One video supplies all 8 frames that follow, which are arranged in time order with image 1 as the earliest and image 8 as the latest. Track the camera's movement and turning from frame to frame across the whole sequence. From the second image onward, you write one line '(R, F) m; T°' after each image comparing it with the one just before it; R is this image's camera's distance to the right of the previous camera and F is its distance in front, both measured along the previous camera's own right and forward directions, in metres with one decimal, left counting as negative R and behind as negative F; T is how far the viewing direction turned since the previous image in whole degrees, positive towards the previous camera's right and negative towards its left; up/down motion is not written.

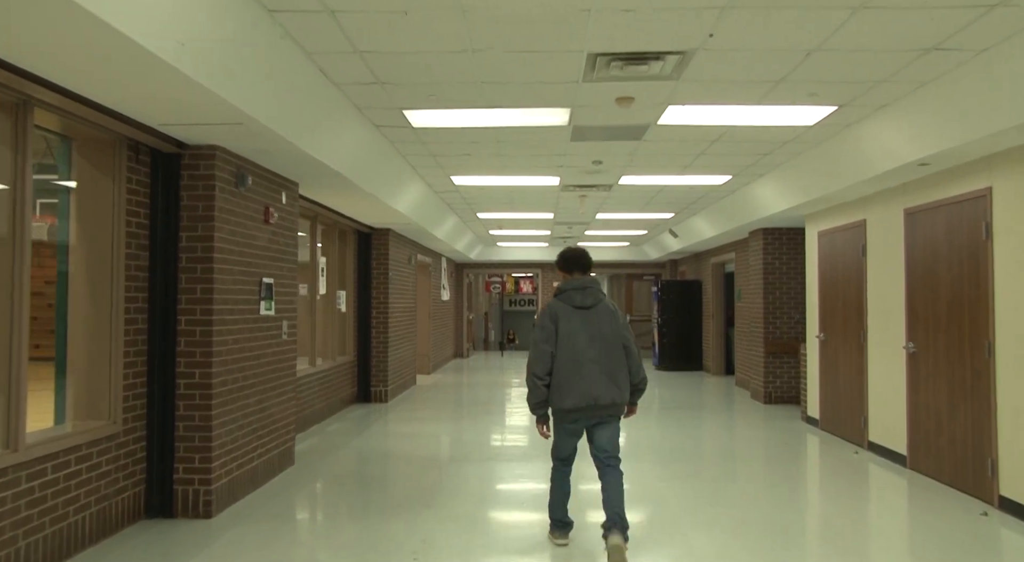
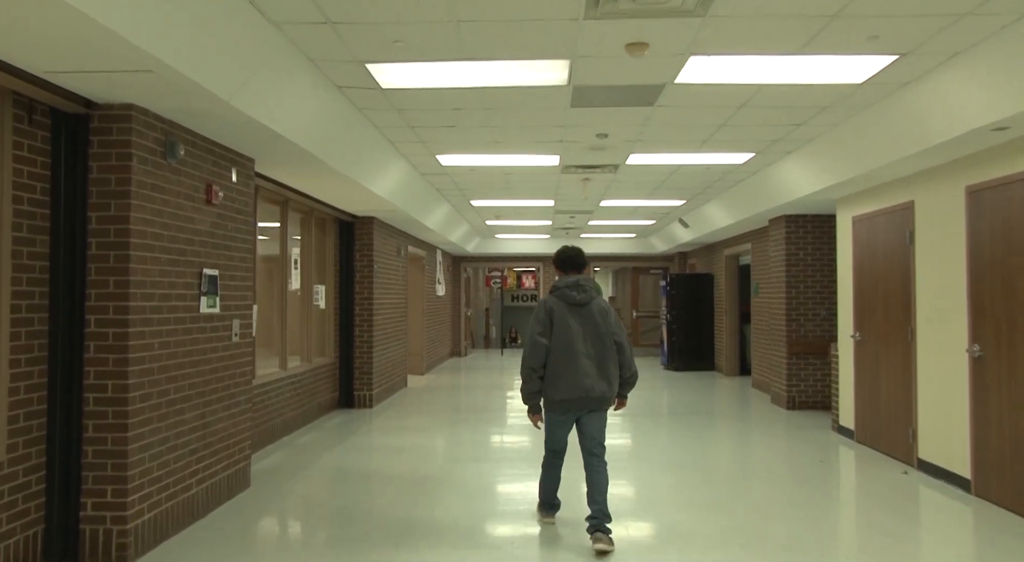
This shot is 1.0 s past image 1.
(+0.1, +0.8) m; 0°
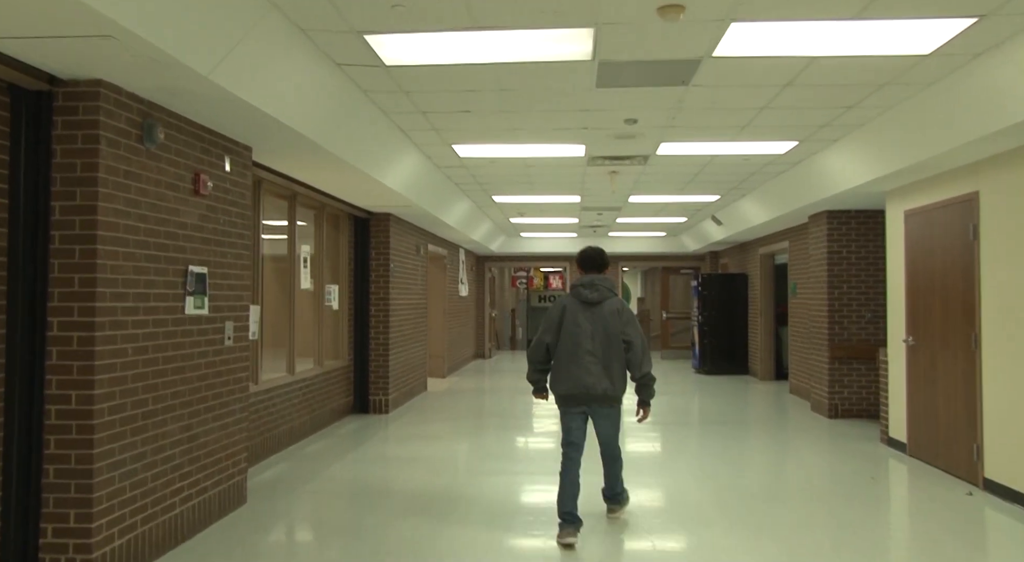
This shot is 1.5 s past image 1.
(+0.1, +0.5) m; -2°
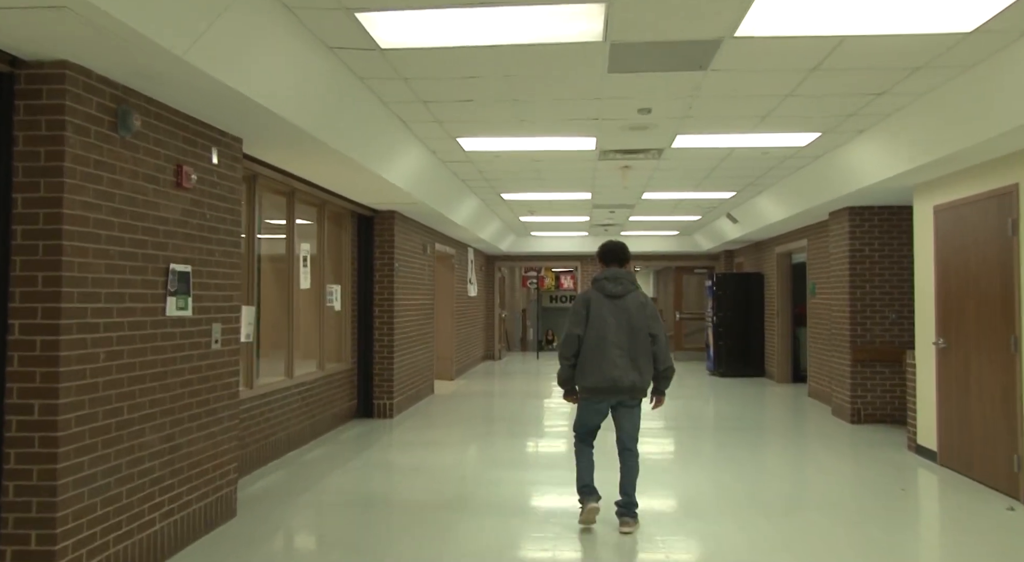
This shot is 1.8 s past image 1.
(0.0, +0.3) m; -1°
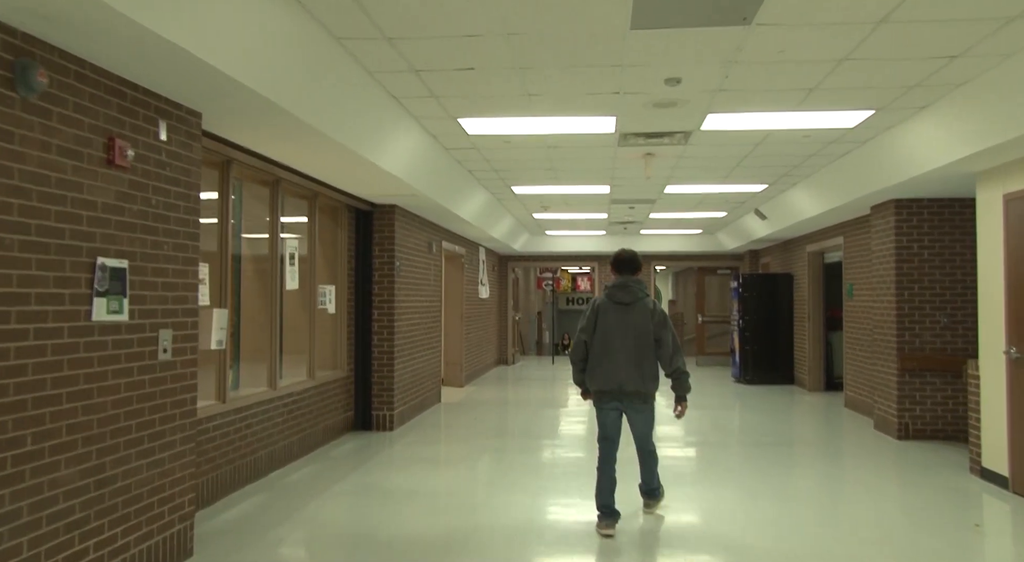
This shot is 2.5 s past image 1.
(+0.1, +0.7) m; -1°
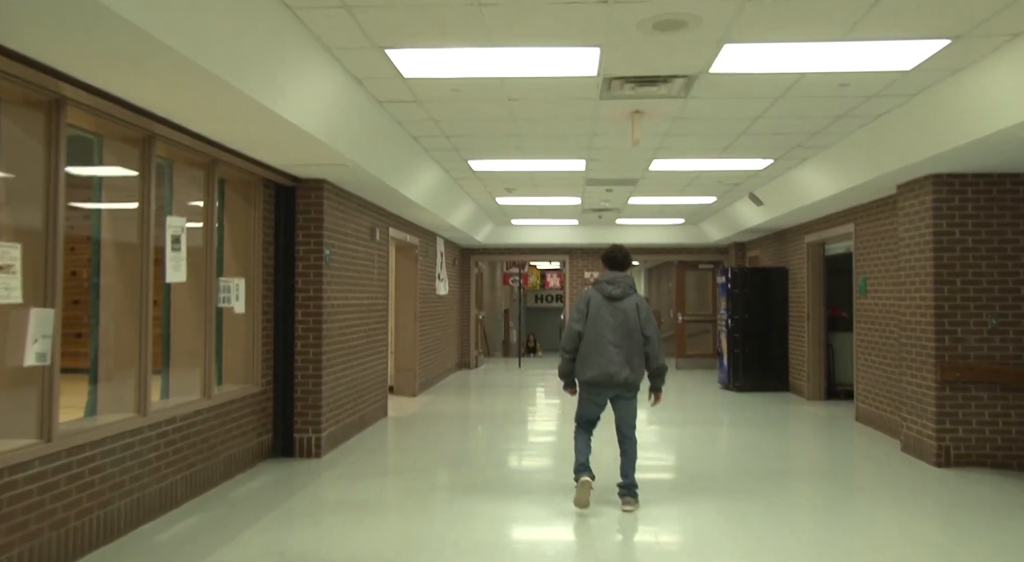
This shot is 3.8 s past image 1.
(+0.1, +1.3) m; +3°
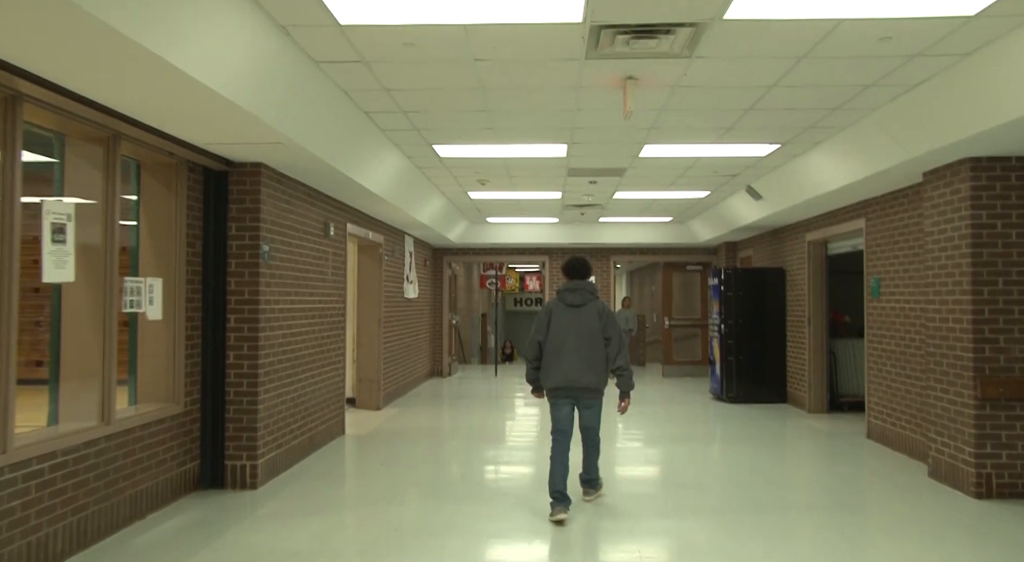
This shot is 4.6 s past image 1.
(+0.1, +0.9) m; +2°
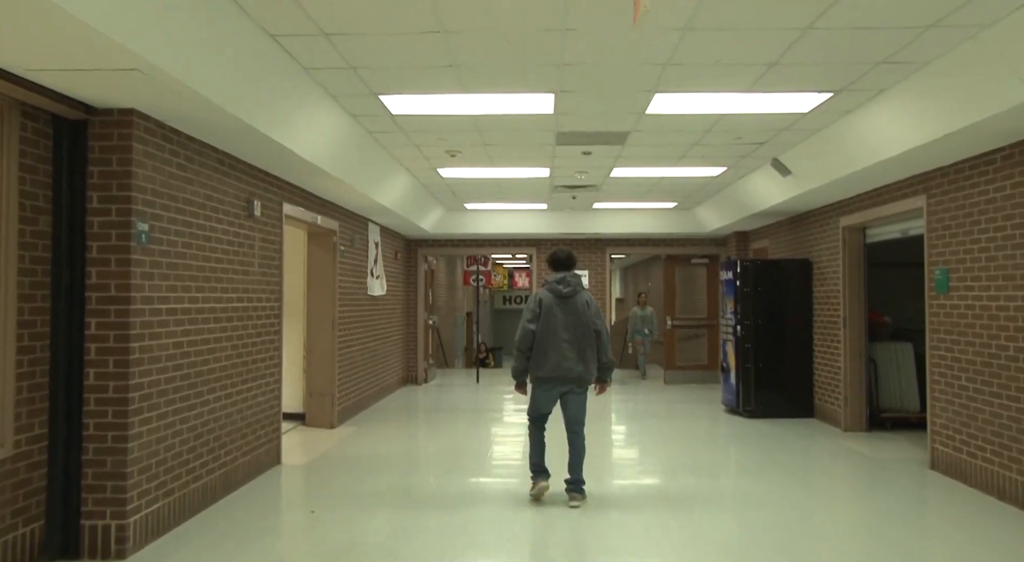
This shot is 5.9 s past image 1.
(+0.1, +1.4) m; +1°
